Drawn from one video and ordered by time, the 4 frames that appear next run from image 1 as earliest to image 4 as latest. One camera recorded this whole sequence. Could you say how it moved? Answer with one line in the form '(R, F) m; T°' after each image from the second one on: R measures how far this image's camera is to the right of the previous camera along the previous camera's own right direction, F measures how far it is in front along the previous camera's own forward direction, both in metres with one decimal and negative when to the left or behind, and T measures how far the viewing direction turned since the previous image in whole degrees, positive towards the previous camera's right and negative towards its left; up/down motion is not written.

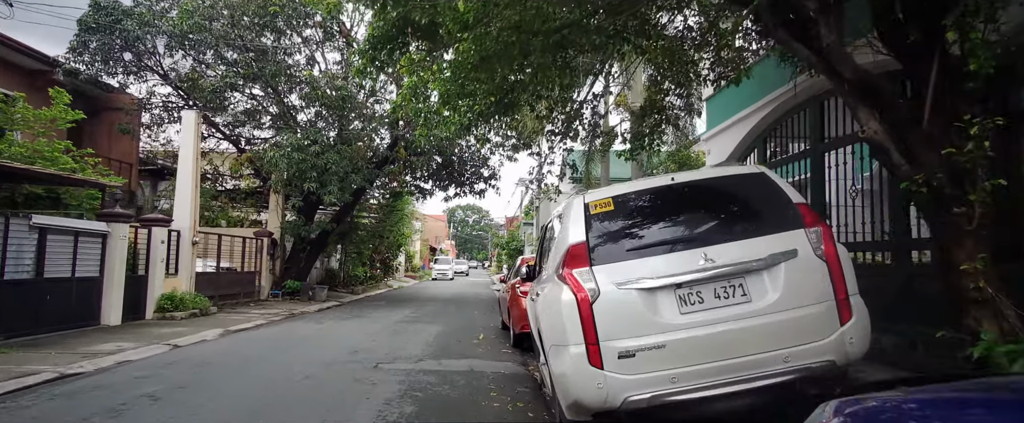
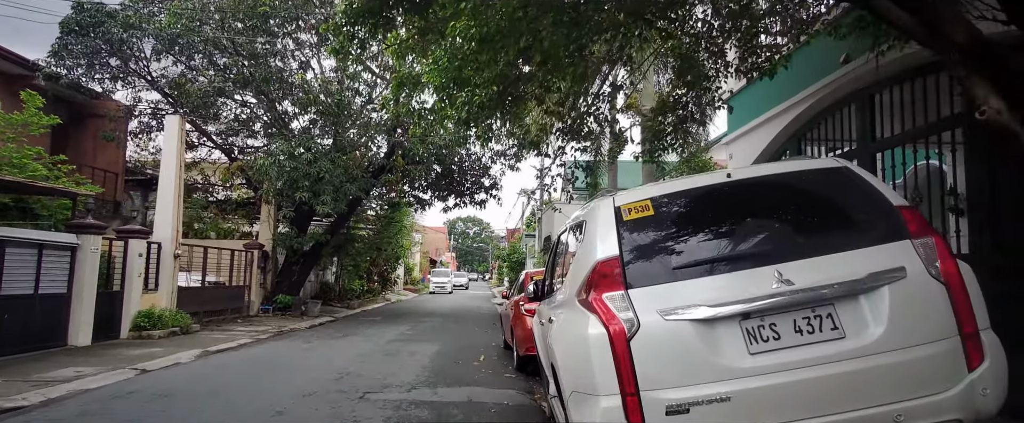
(0.0, +0.8) m; 0°
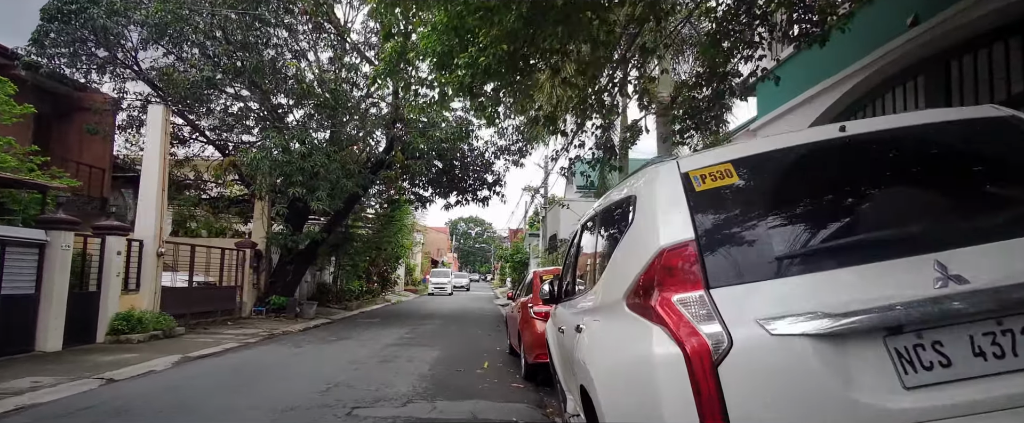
(-0.1, +0.8) m; 0°
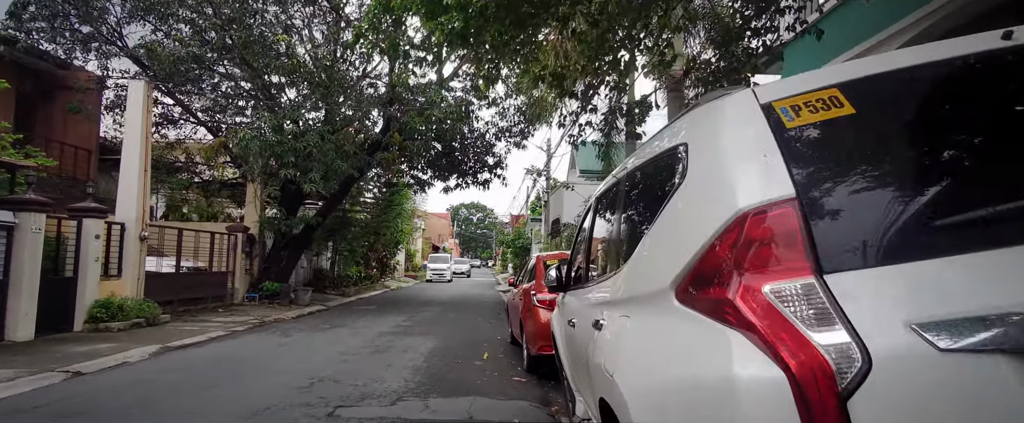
(0.0, +0.6) m; 0°
